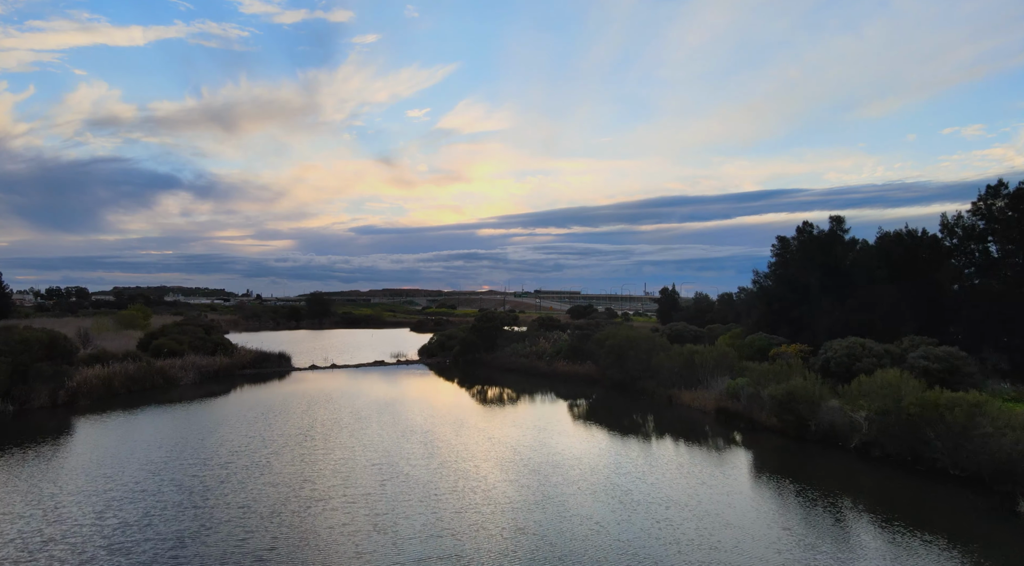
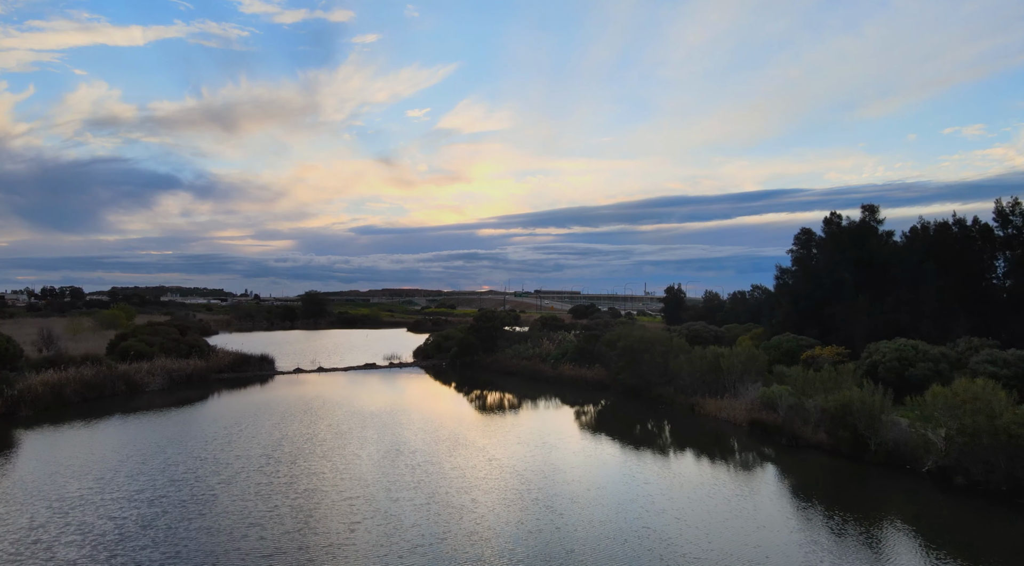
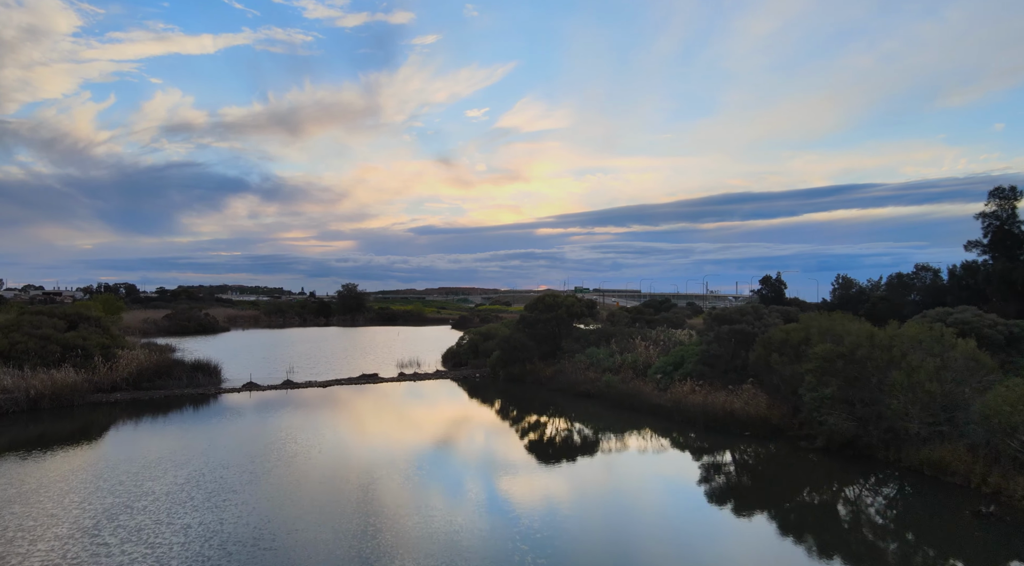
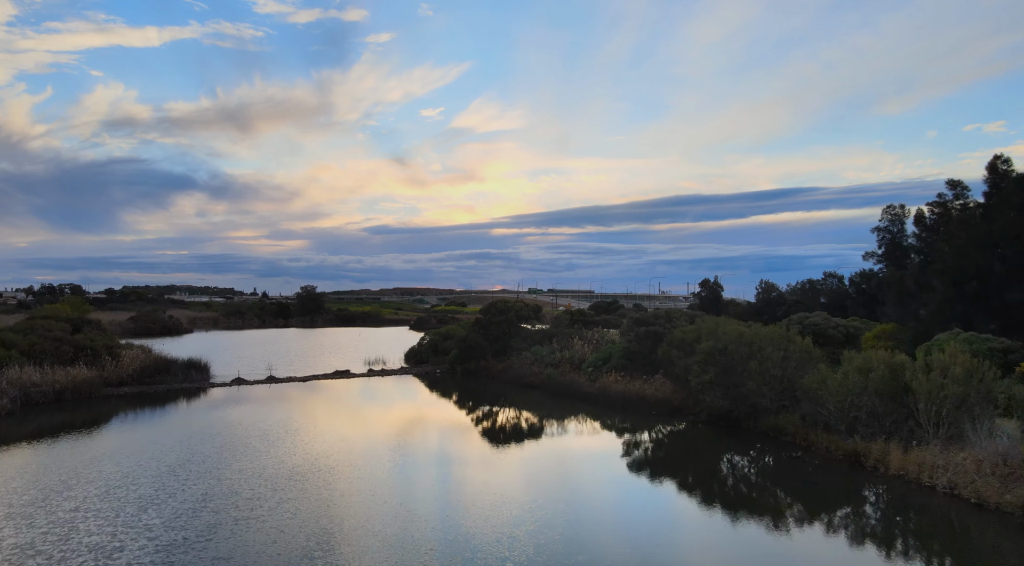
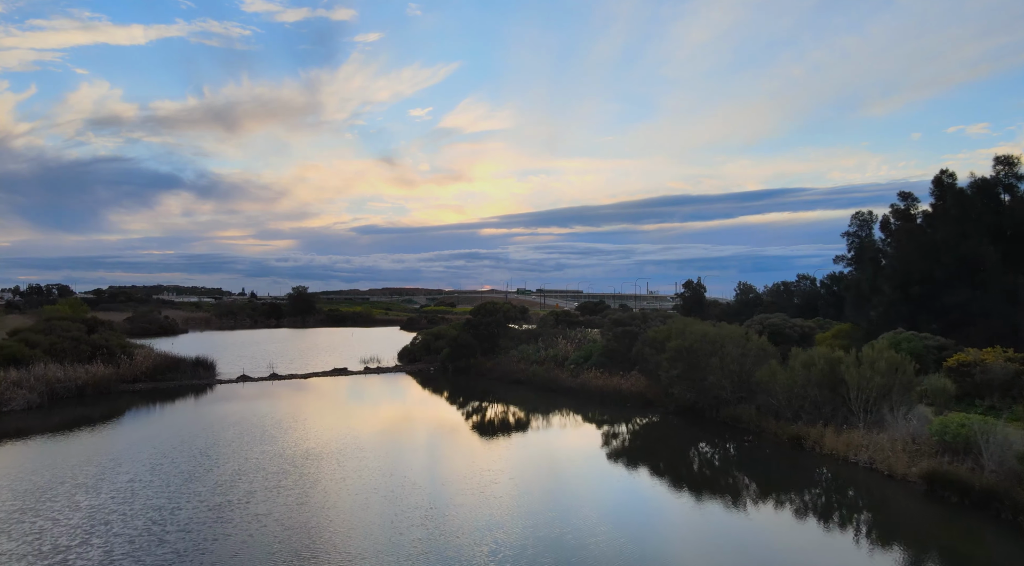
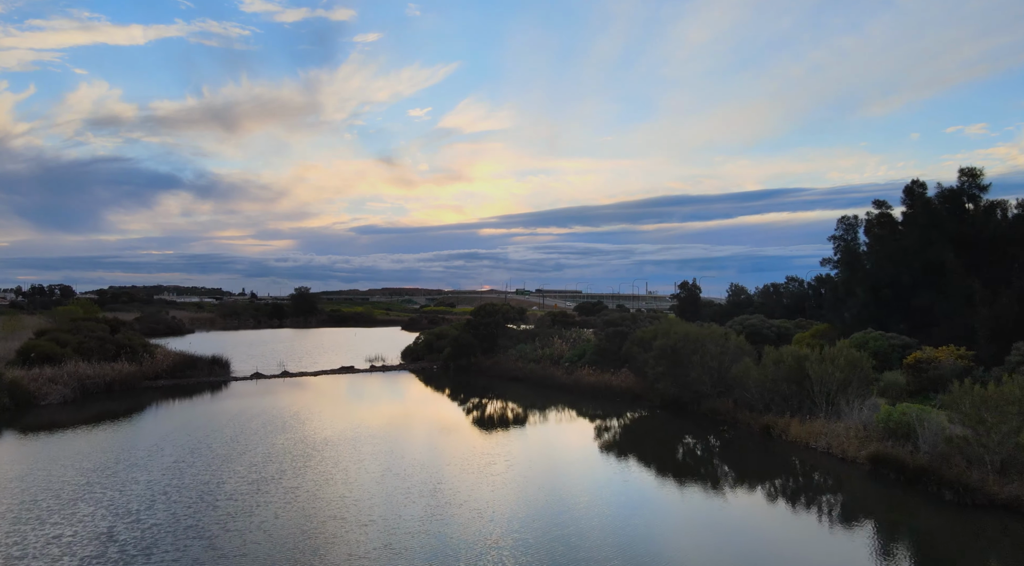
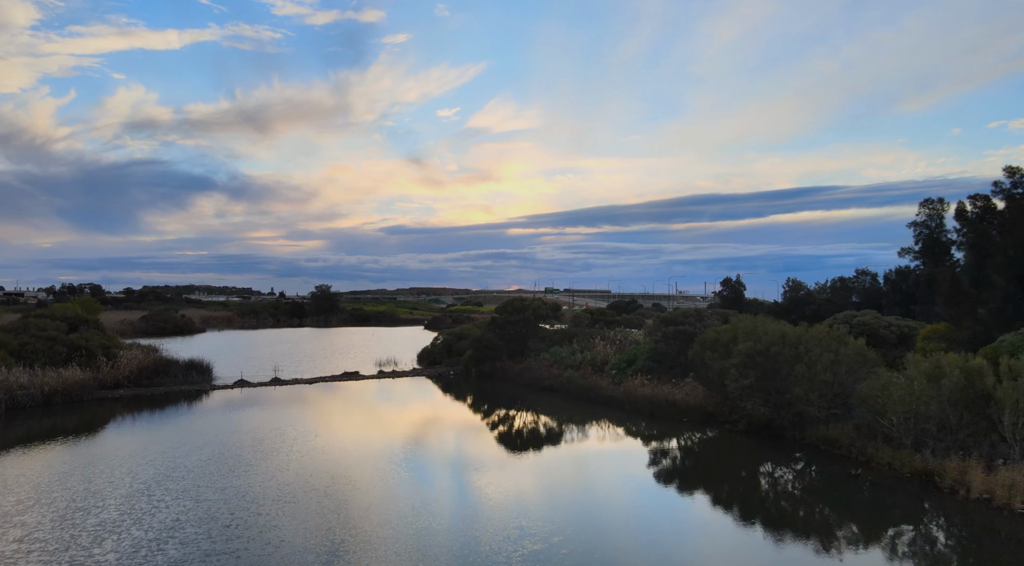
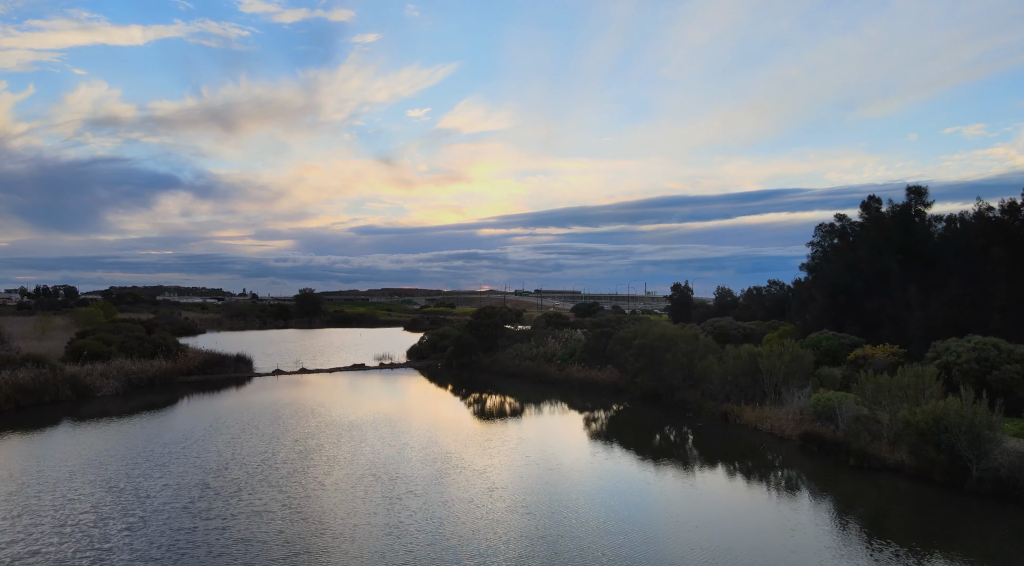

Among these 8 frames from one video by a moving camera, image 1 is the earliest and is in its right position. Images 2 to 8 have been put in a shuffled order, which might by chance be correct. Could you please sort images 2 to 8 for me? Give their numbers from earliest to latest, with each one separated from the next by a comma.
2, 8, 6, 5, 4, 7, 3
